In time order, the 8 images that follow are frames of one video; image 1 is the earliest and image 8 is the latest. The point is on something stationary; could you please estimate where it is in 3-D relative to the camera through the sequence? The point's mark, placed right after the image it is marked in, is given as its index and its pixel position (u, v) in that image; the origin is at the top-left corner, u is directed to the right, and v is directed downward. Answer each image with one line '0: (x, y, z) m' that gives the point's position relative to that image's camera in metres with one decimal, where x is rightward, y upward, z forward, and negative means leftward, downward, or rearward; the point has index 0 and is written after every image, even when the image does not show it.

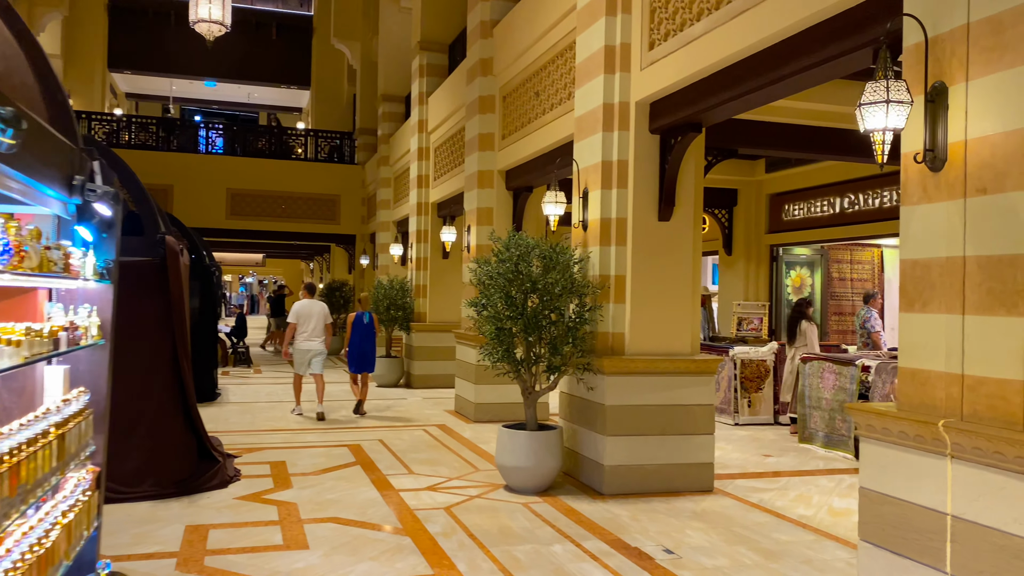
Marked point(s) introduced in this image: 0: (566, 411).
0: (+0.4, -0.9, +6.4) m
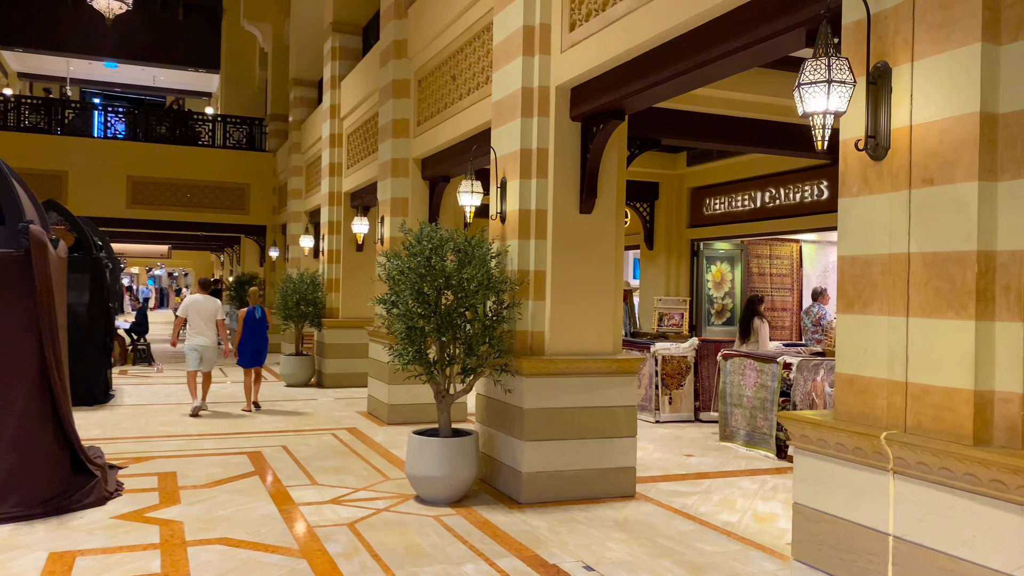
0: (-0.2, -0.9, +6.0) m
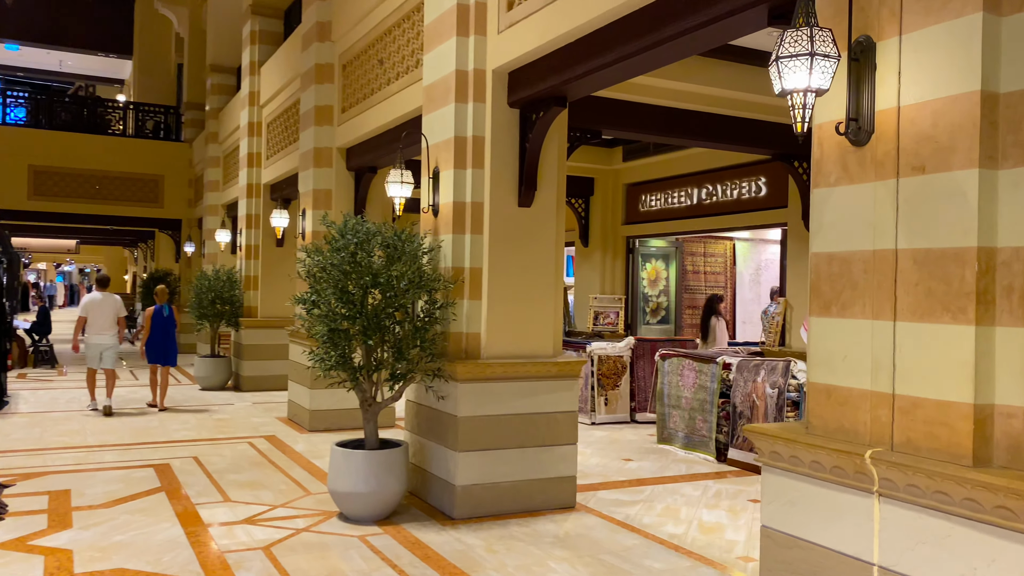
0: (-0.7, -0.9, +5.6) m
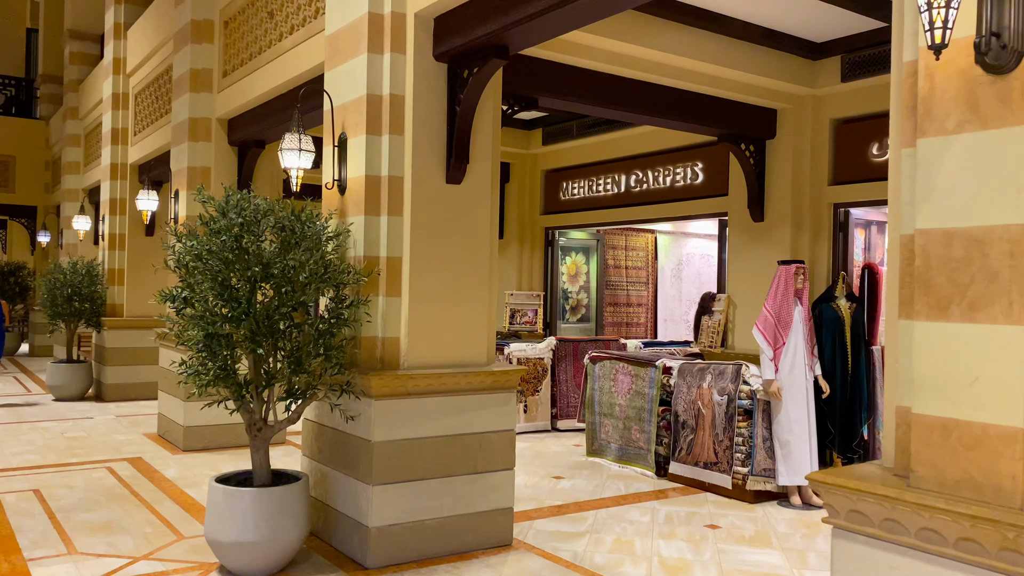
0: (-1.1, -0.9, +4.6) m
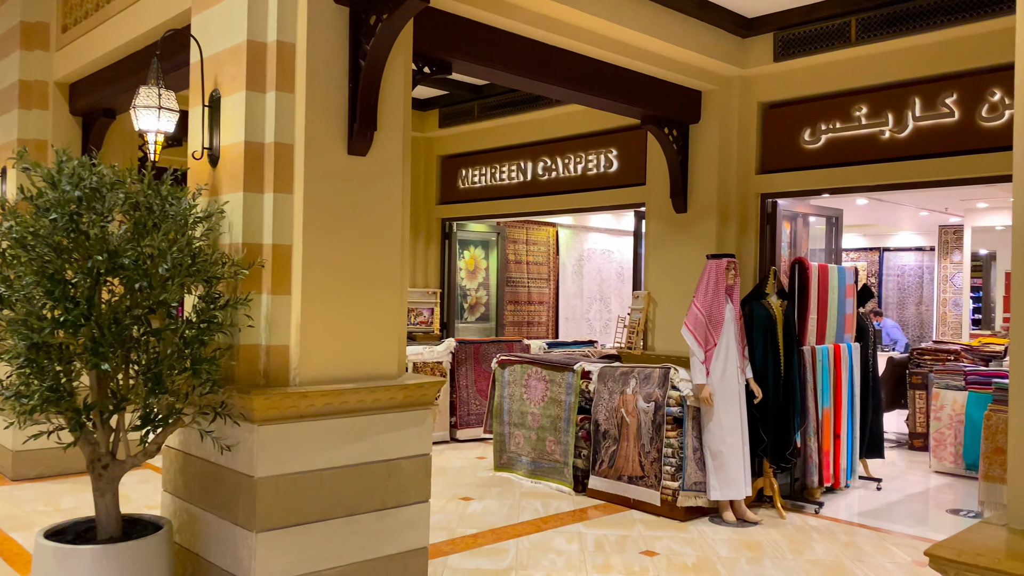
0: (-1.5, -0.8, +3.7) m
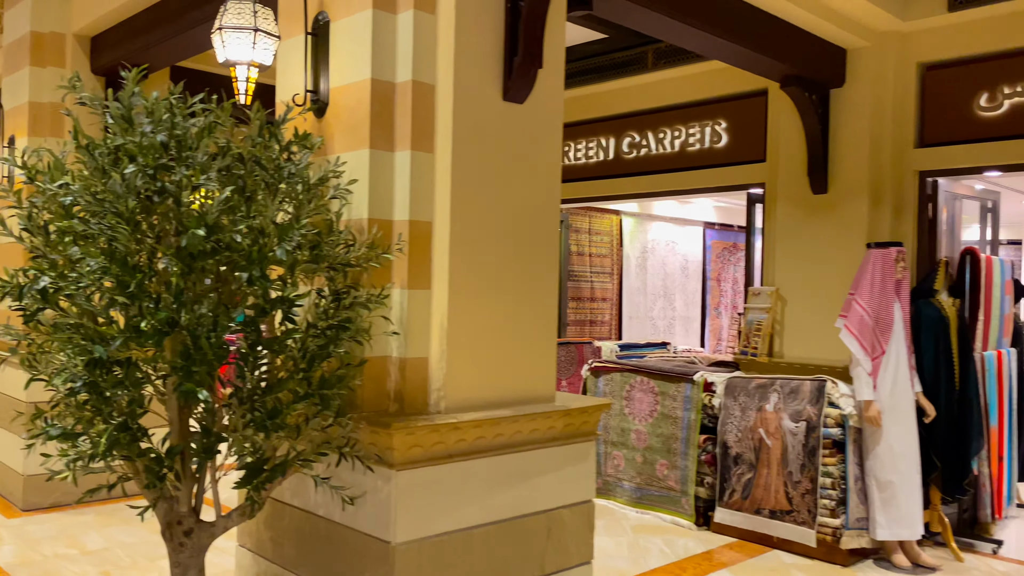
0: (-0.8, -0.8, +2.8) m
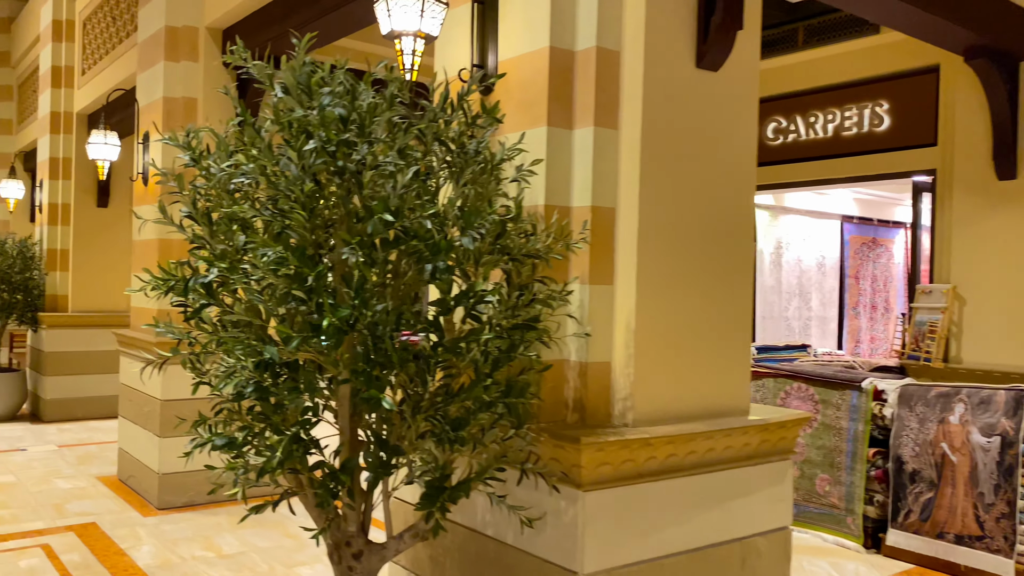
0: (-0.3, -0.8, +2.5) m
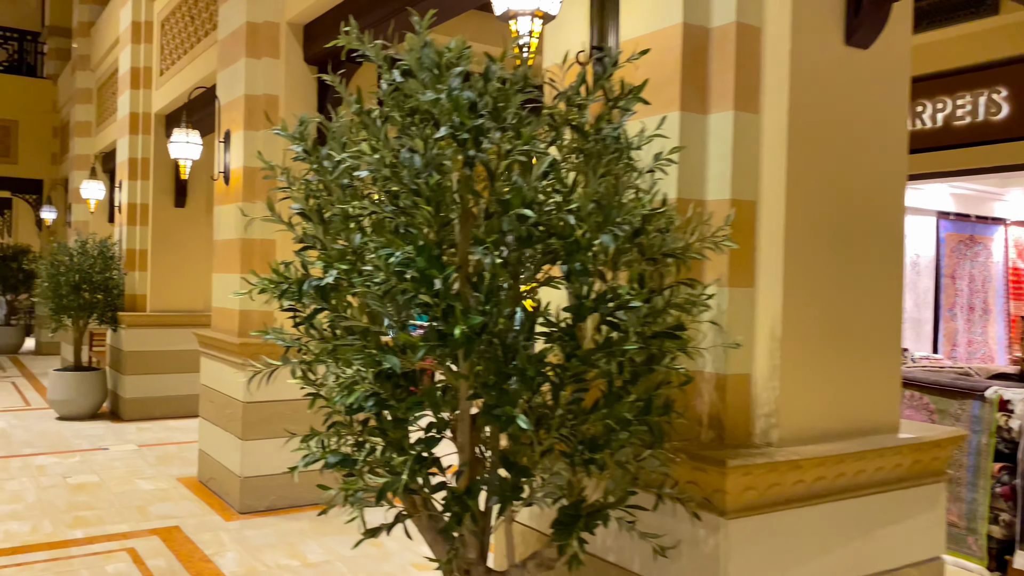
0: (+0.1, -0.8, +2.3) m
